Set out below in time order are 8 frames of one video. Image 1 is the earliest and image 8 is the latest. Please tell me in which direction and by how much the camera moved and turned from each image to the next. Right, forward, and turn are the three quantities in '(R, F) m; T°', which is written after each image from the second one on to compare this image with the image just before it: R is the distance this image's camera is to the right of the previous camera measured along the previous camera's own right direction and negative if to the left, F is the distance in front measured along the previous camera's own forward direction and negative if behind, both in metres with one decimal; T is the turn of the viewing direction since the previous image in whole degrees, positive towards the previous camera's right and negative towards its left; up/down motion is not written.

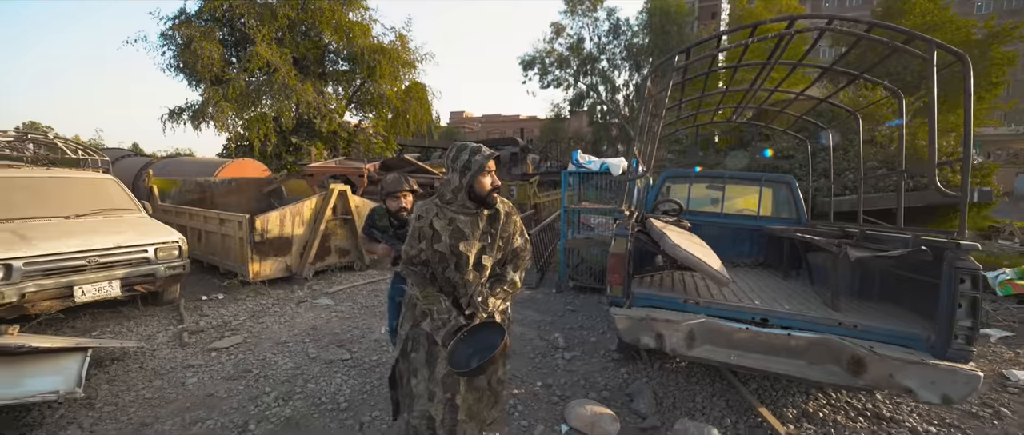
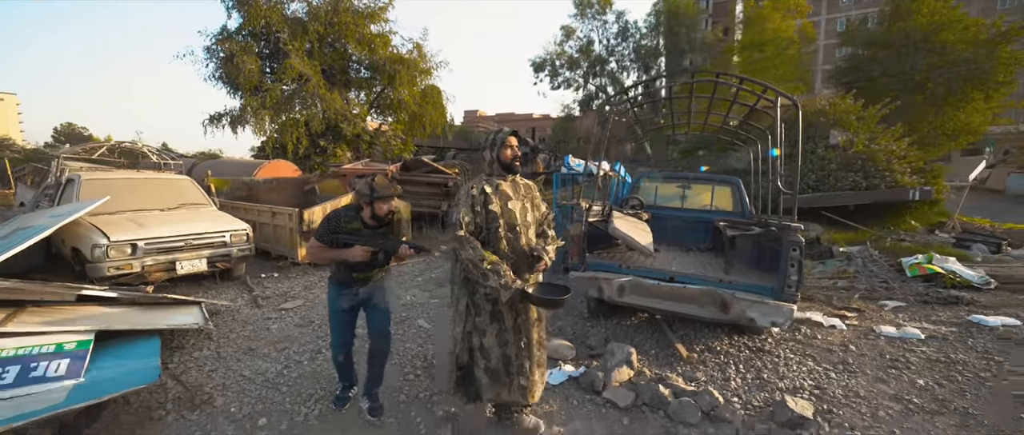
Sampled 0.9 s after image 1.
(+0.2, -1.2) m; -2°
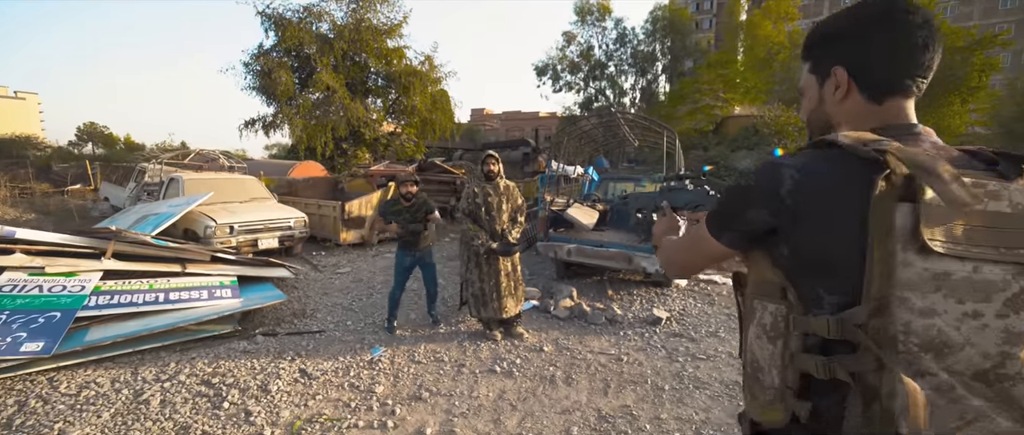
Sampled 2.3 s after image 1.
(+0.3, -2.0) m; -1°
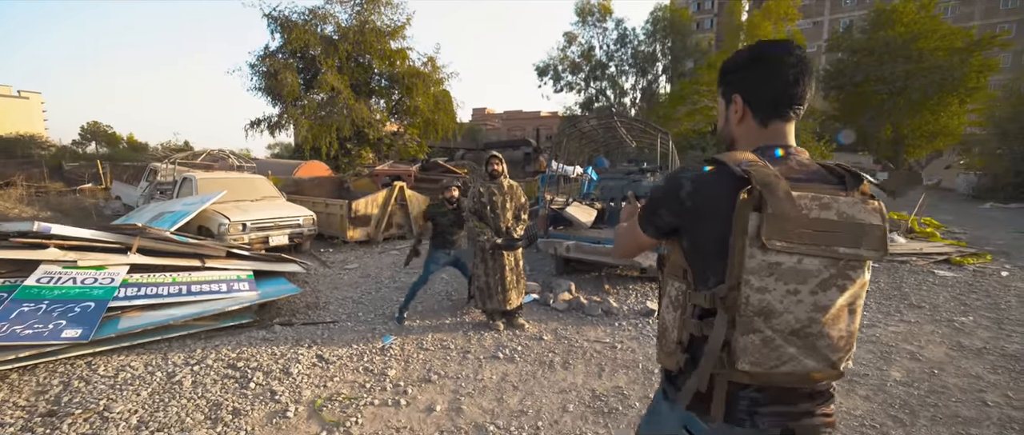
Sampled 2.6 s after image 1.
(0.0, -0.3) m; 0°
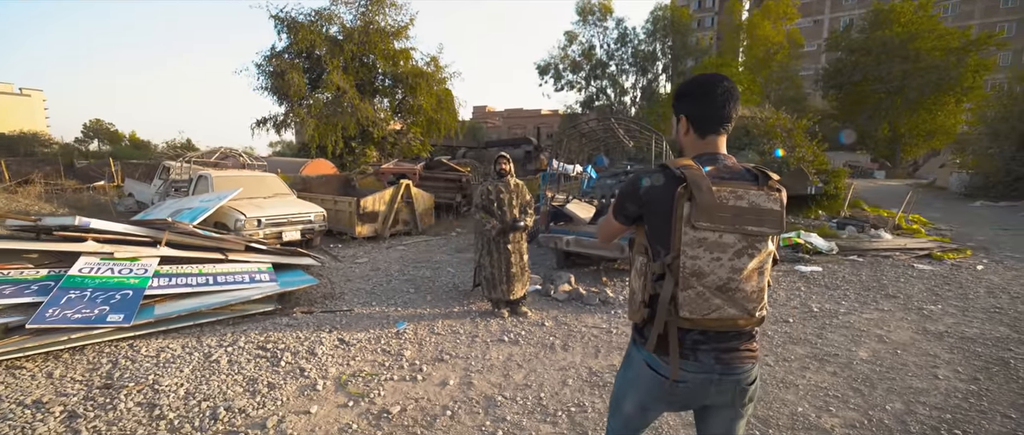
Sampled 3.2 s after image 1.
(0.0, -0.4) m; 0°
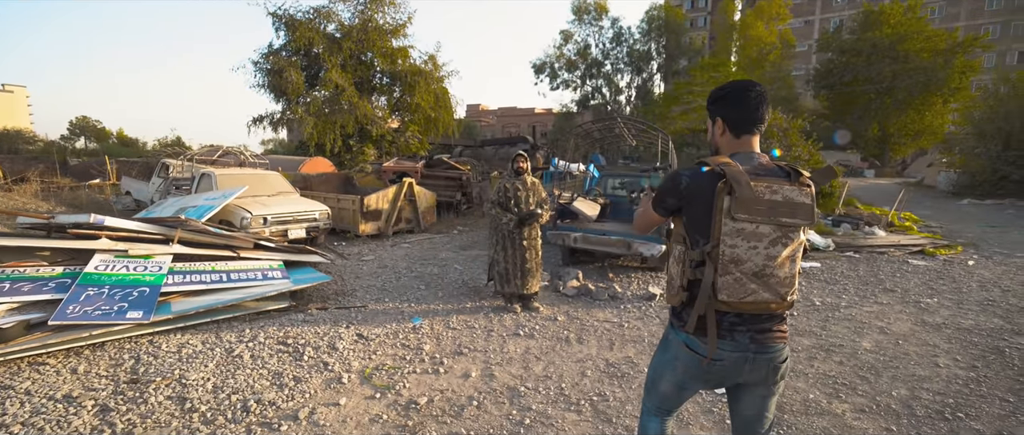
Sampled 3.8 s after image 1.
(-0.2, -0.1) m; +1°
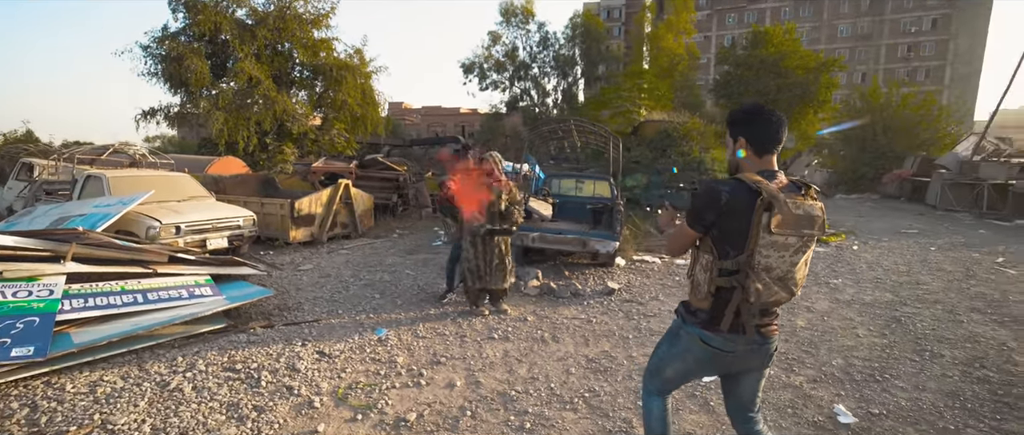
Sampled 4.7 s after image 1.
(-0.5, +0.1) m; +11°
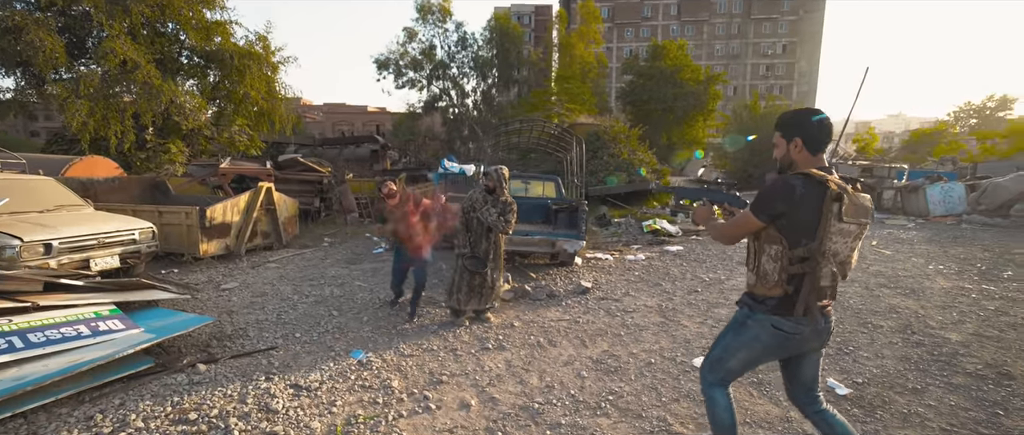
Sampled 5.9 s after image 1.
(-0.8, +0.3) m; +12°
